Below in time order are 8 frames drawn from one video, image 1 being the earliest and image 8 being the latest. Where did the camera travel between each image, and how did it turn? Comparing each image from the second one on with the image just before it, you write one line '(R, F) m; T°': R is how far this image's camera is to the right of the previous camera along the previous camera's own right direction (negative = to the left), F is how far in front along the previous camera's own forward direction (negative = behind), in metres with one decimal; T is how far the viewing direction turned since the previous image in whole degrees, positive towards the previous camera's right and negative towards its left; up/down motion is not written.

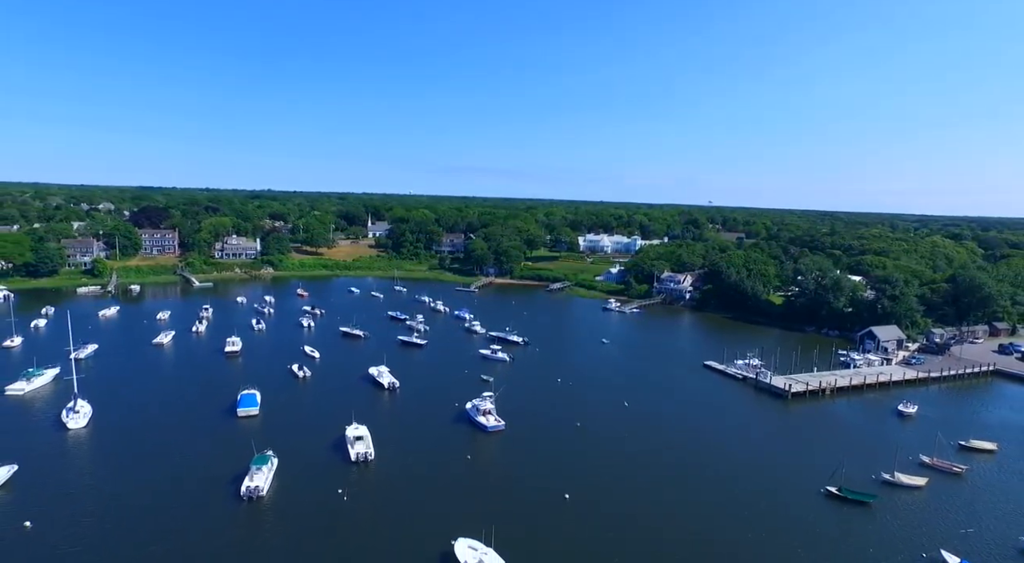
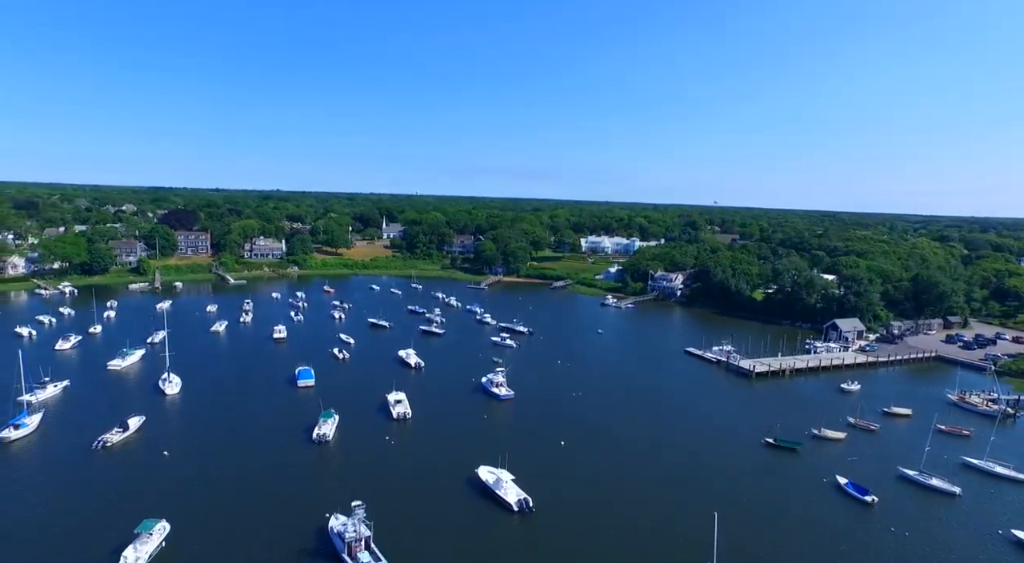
(-0.1, -3.5) m; -1°
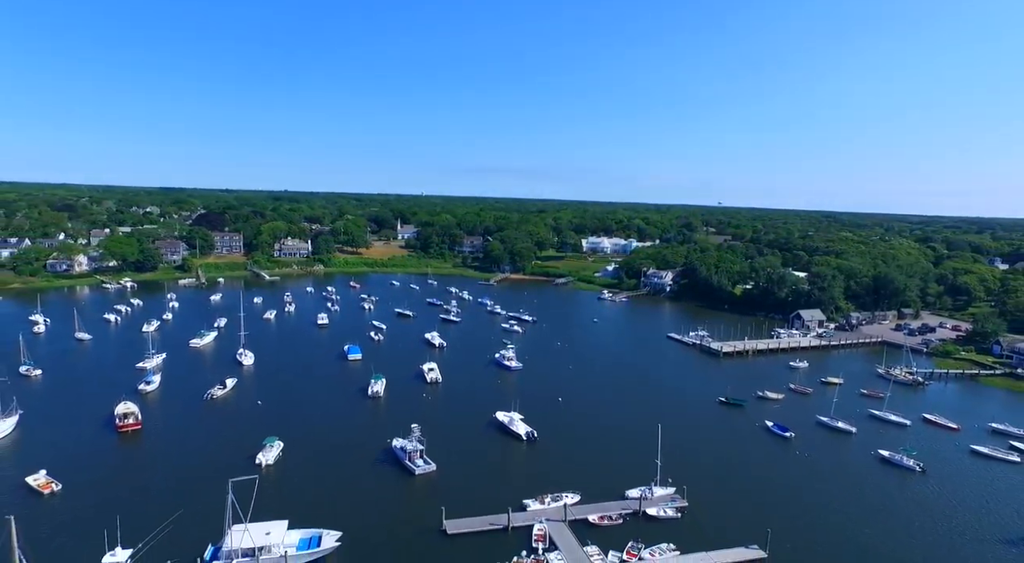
(-0.1, -4.4) m; 0°
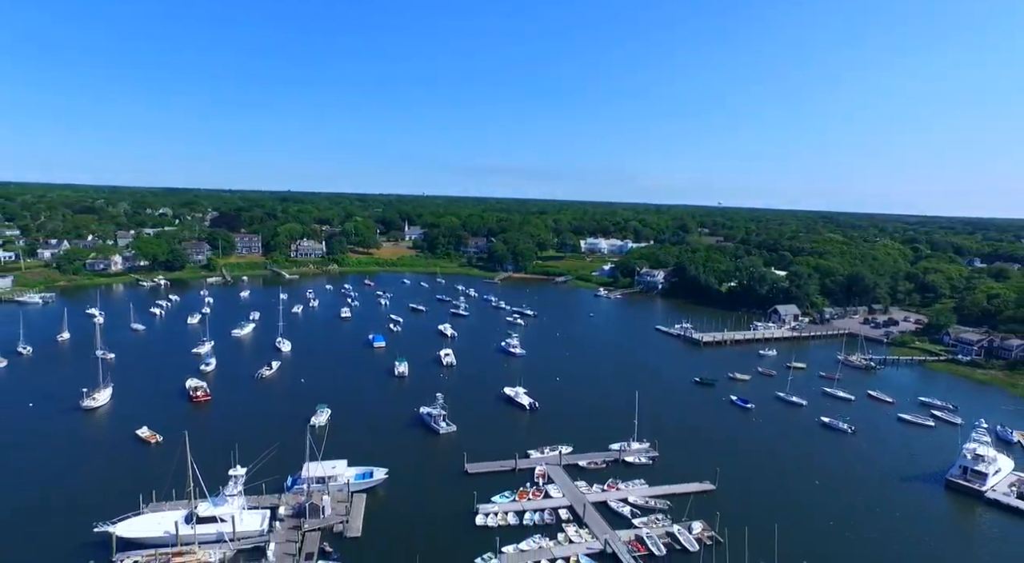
(-0.2, -3.3) m; 0°
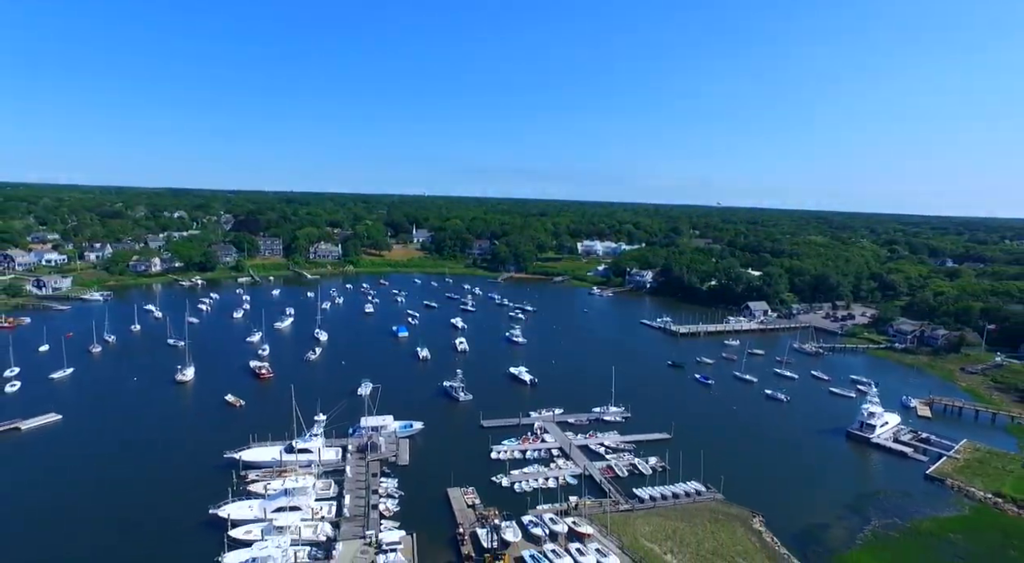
(-0.1, -4.6) m; 0°
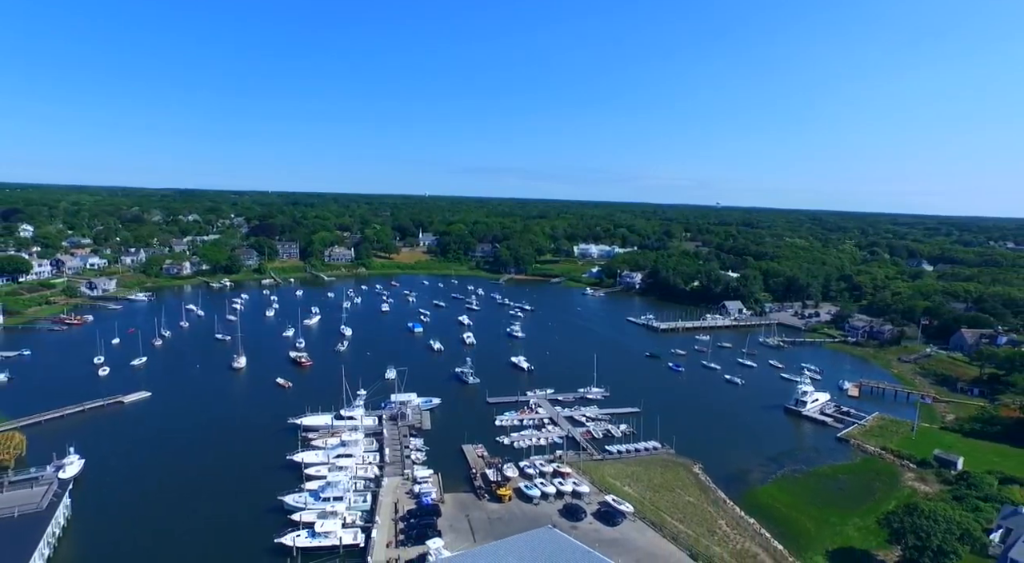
(0.0, -4.5) m; 0°
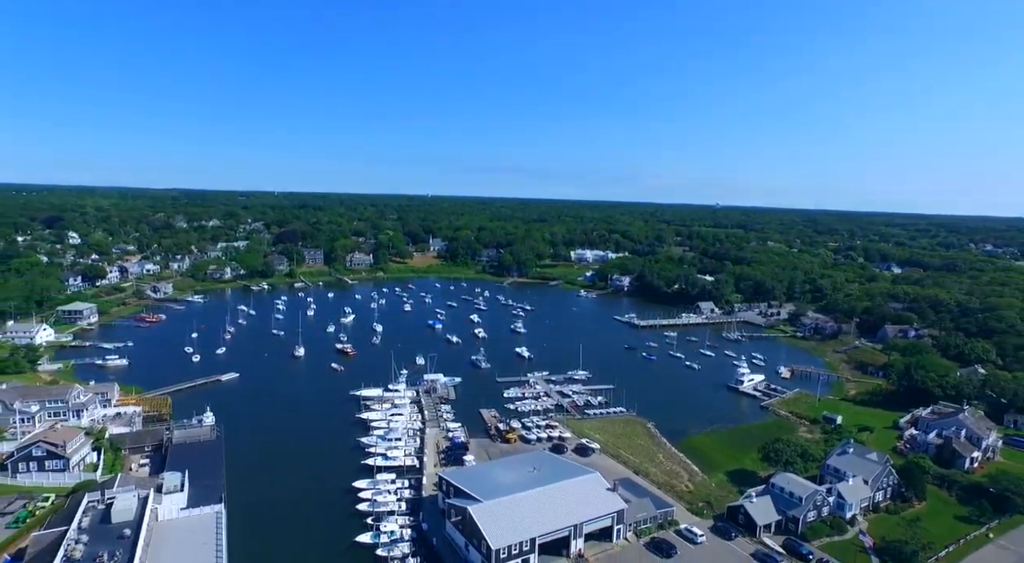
(-0.1, -6.9) m; 0°
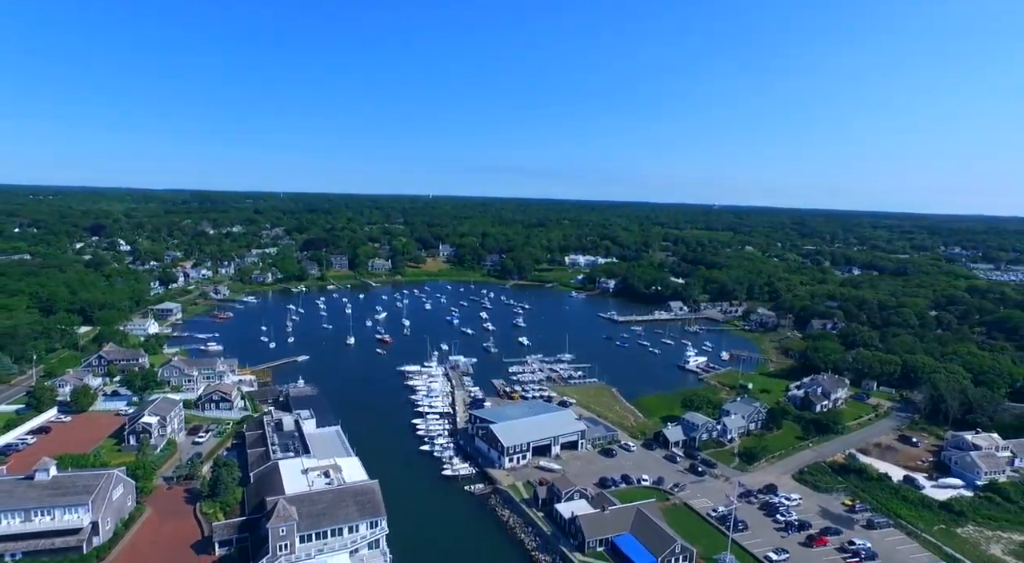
(-0.2, -9.7) m; 0°
